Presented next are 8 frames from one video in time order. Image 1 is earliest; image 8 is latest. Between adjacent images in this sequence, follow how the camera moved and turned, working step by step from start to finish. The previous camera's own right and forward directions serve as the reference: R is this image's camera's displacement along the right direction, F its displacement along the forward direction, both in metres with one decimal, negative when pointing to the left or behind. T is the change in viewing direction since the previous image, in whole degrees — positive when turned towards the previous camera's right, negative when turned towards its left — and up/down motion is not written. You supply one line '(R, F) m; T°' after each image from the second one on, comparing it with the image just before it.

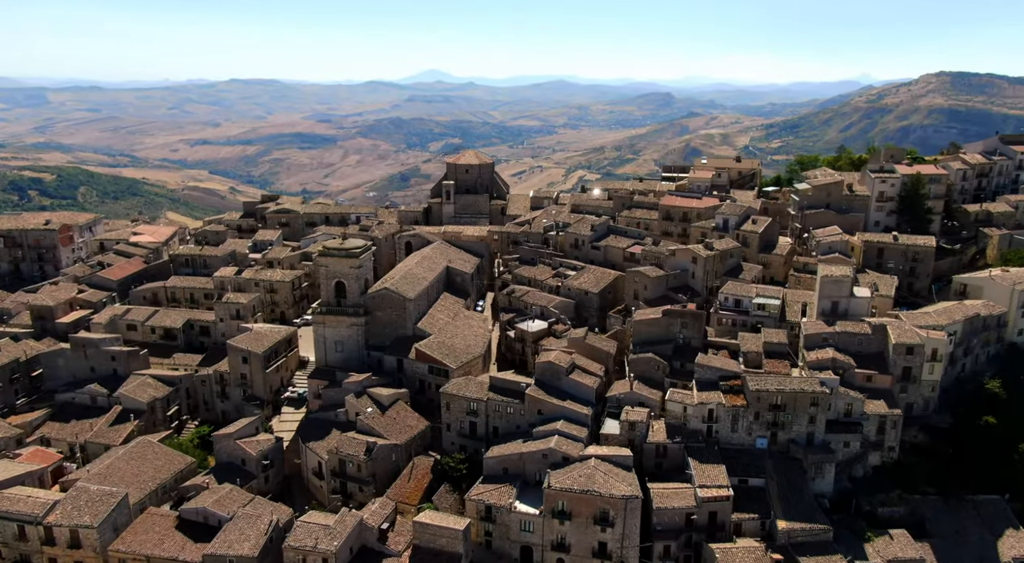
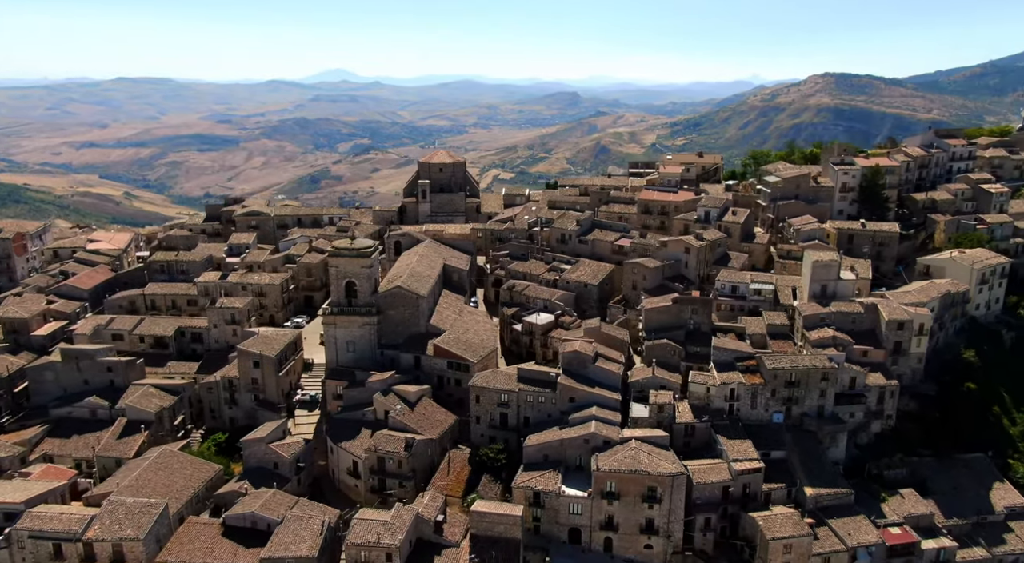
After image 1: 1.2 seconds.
(-4.8, -0.5) m; +6°
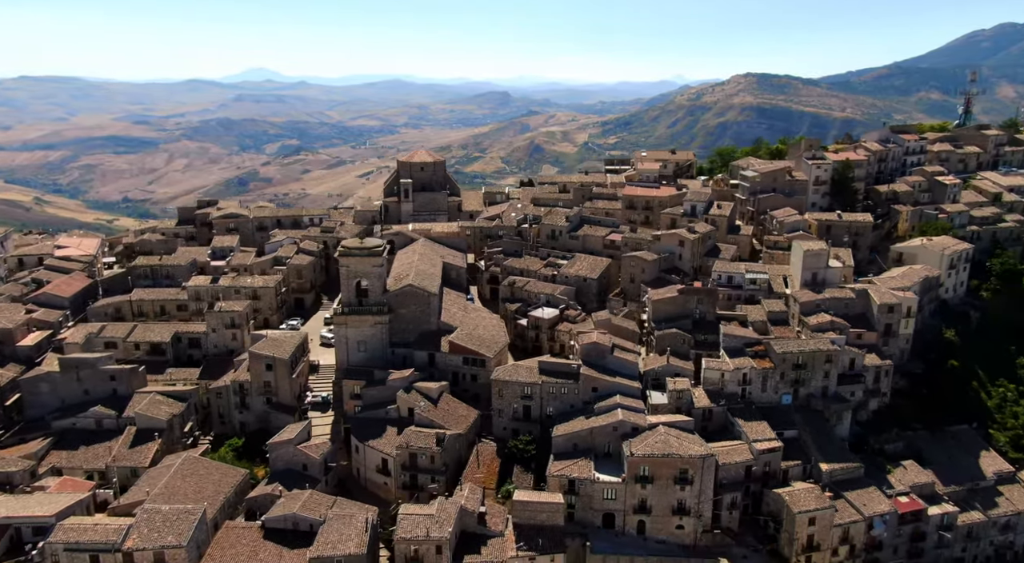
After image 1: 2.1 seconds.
(-3.7, -0.4) m; +5°
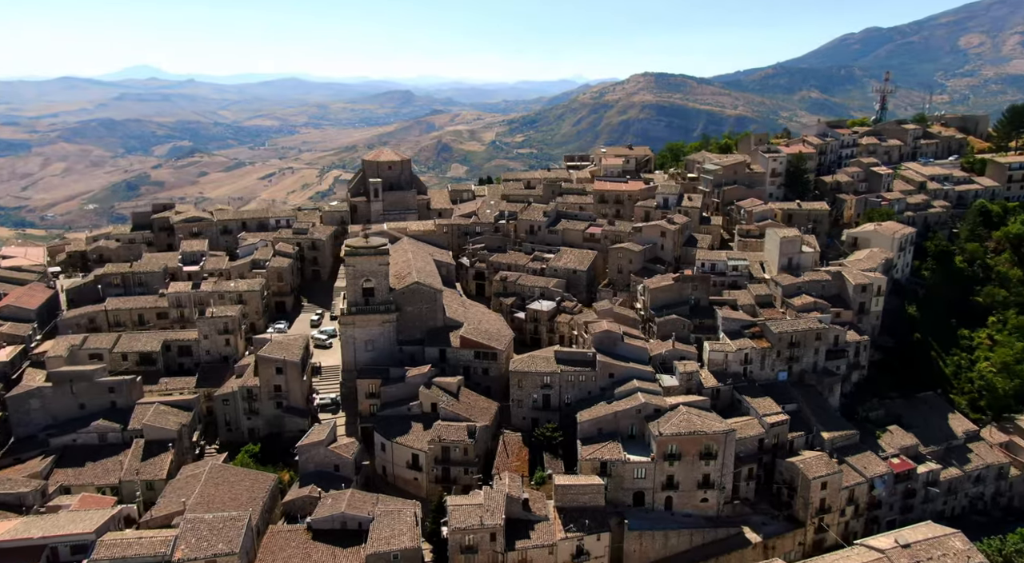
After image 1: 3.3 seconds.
(-4.8, -0.5) m; +7°
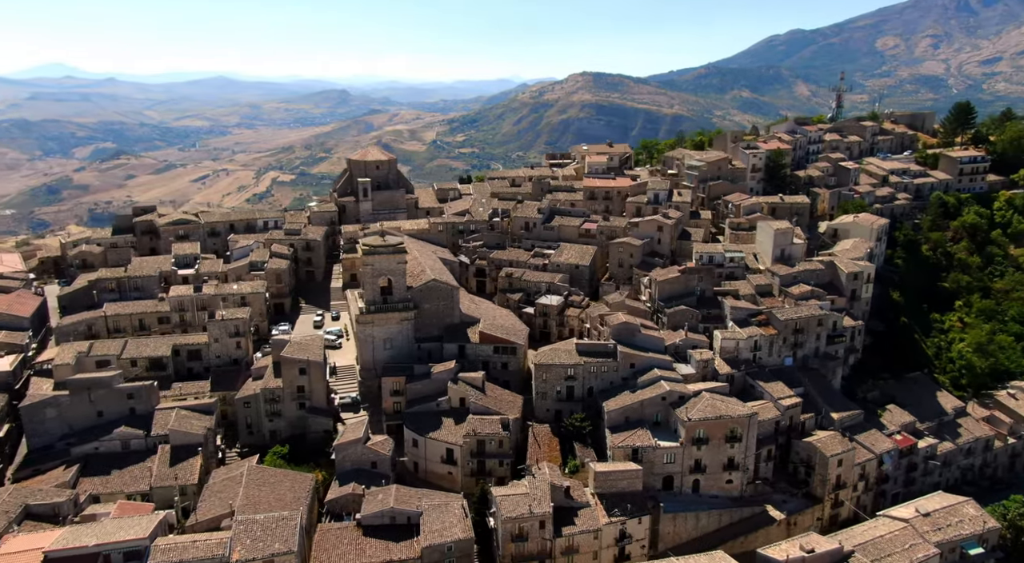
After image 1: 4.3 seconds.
(-3.7, -0.5) m; +4°
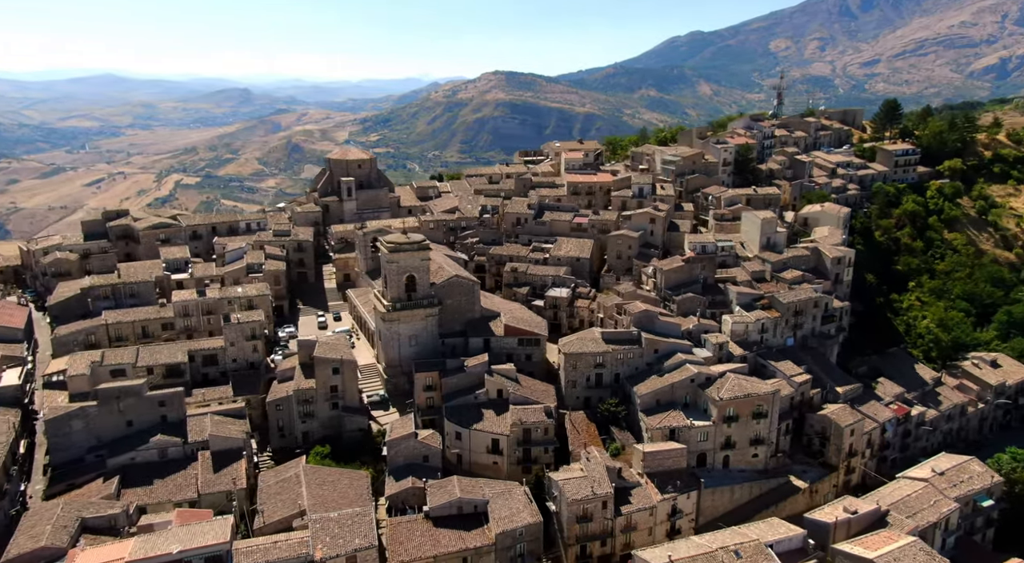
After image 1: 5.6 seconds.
(-5.3, -0.6) m; +6°
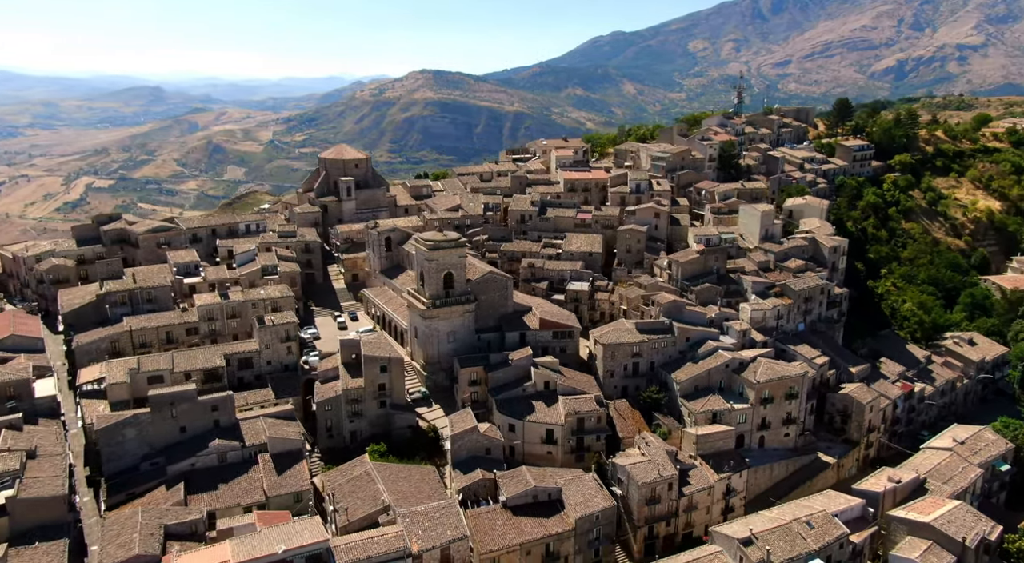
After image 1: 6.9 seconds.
(-5.3, -0.6) m; +5°
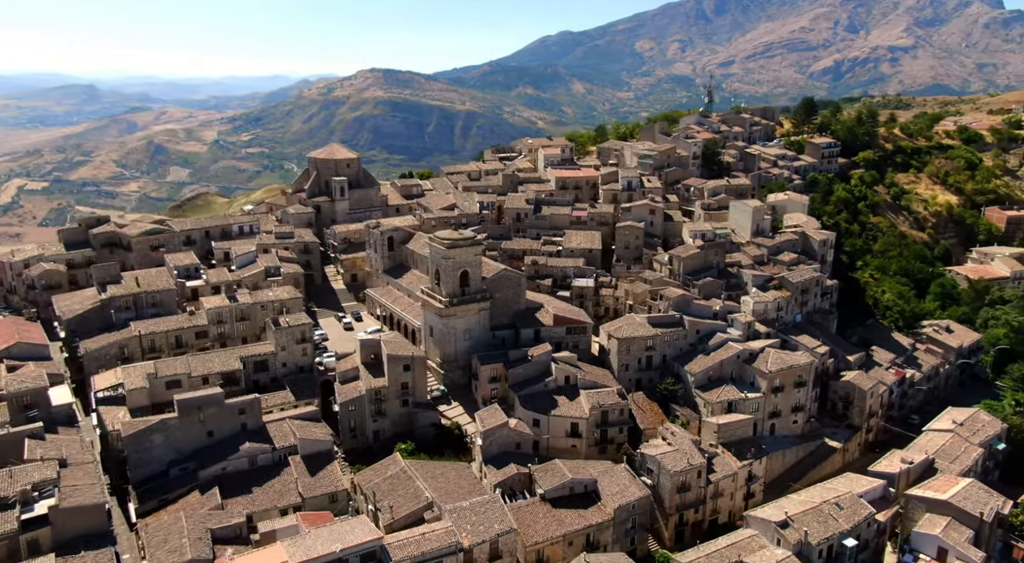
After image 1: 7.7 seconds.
(-3.2, -0.4) m; +4°
